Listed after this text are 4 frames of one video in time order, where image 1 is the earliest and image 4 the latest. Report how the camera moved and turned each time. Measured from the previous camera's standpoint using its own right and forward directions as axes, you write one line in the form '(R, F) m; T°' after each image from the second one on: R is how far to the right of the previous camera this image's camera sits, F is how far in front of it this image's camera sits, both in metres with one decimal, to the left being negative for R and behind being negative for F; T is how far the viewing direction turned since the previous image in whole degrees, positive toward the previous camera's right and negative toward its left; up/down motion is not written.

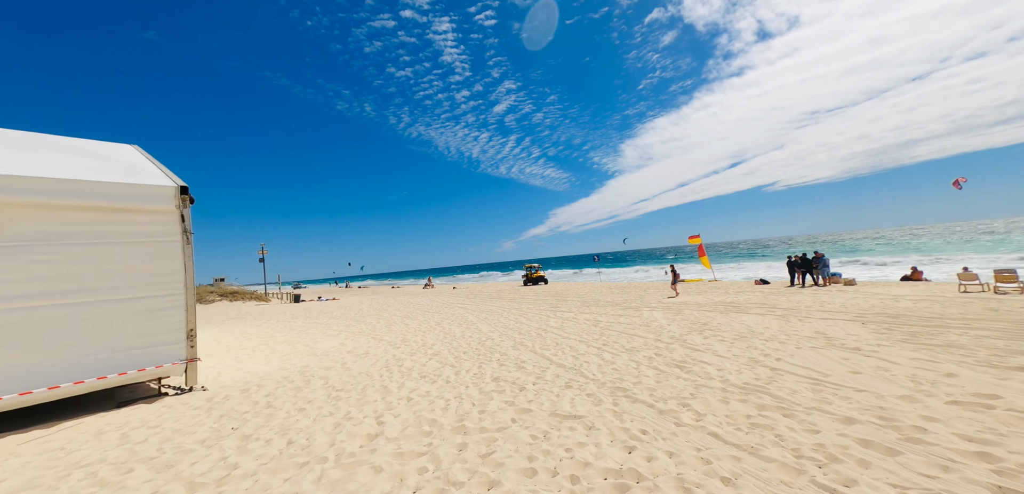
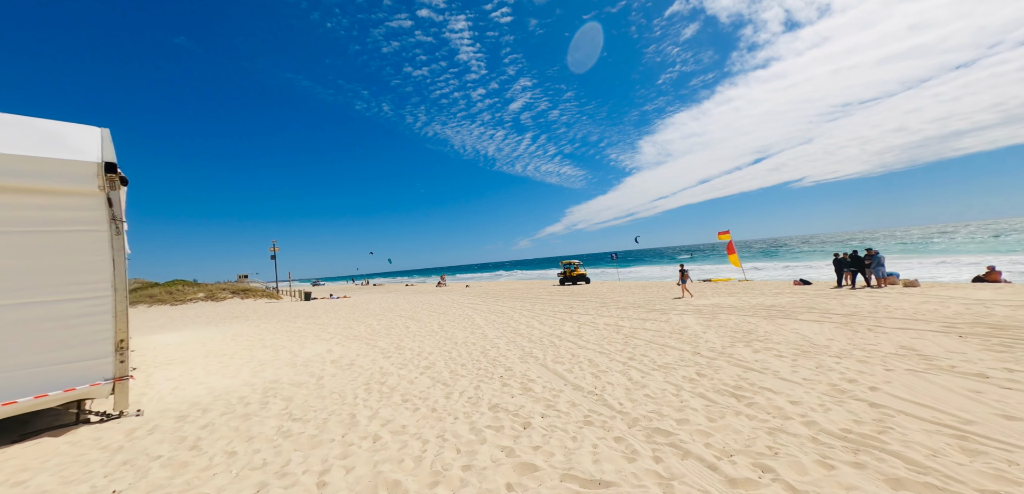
(+0.1, +1.2) m; -3°
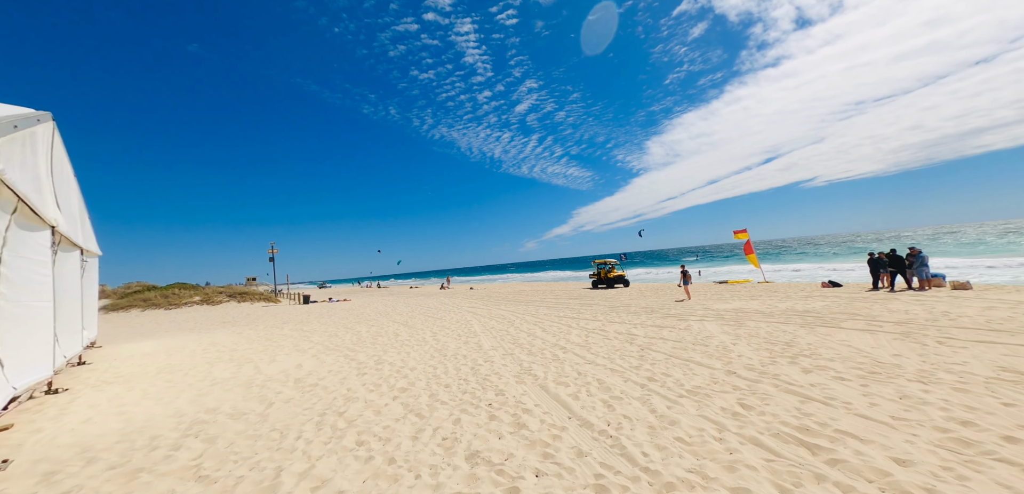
(+0.2, +1.1) m; -1°
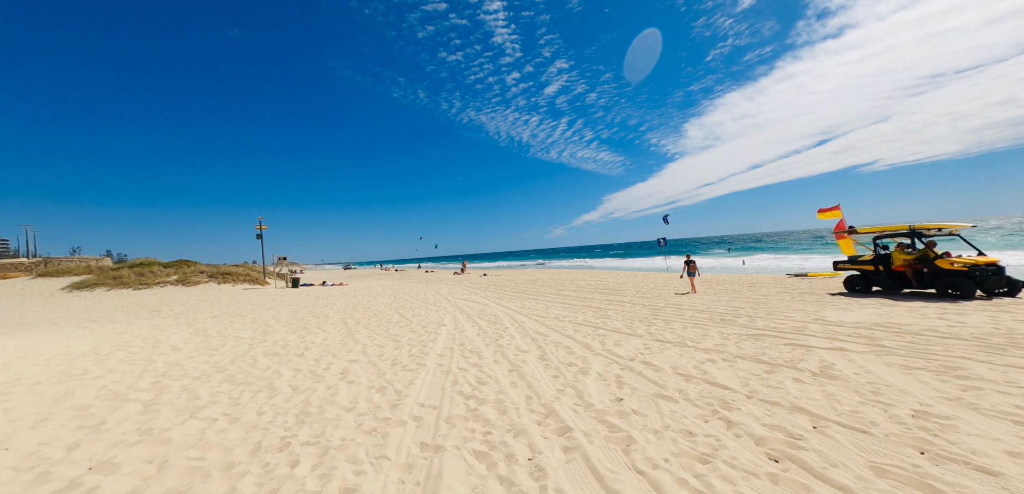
(+0.8, +4.4) m; -5°
